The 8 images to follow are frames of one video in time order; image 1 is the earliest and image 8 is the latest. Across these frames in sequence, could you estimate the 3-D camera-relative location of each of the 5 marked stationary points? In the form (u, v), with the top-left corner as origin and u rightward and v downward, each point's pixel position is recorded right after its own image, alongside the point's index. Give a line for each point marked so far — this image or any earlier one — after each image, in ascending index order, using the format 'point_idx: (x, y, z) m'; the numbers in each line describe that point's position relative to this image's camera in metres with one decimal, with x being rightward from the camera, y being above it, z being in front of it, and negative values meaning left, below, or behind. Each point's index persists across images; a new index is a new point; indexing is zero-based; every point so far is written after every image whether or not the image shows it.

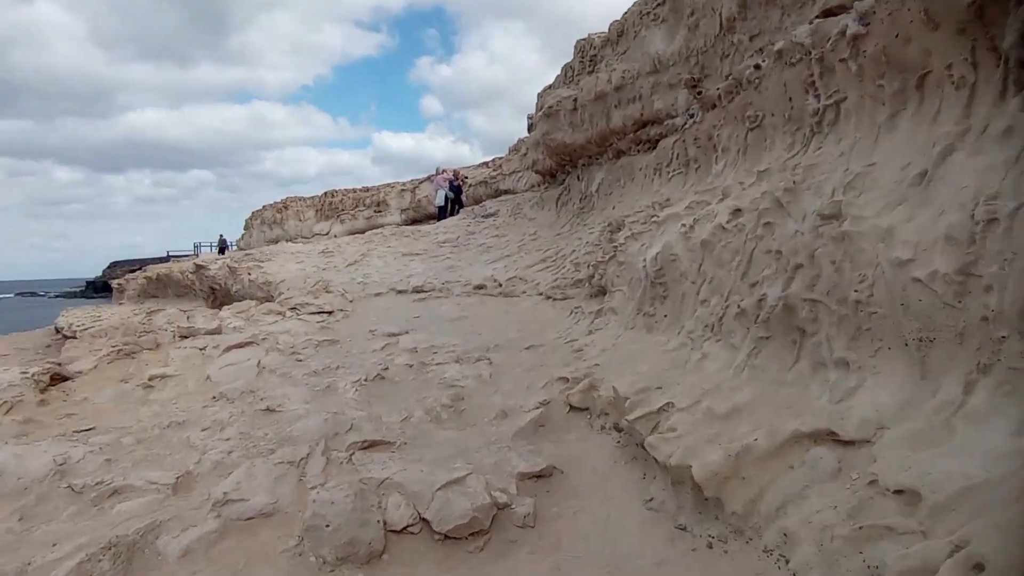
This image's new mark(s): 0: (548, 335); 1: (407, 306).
0: (+0.3, -0.4, +5.6) m
1: (-1.4, -0.3, +7.9) m
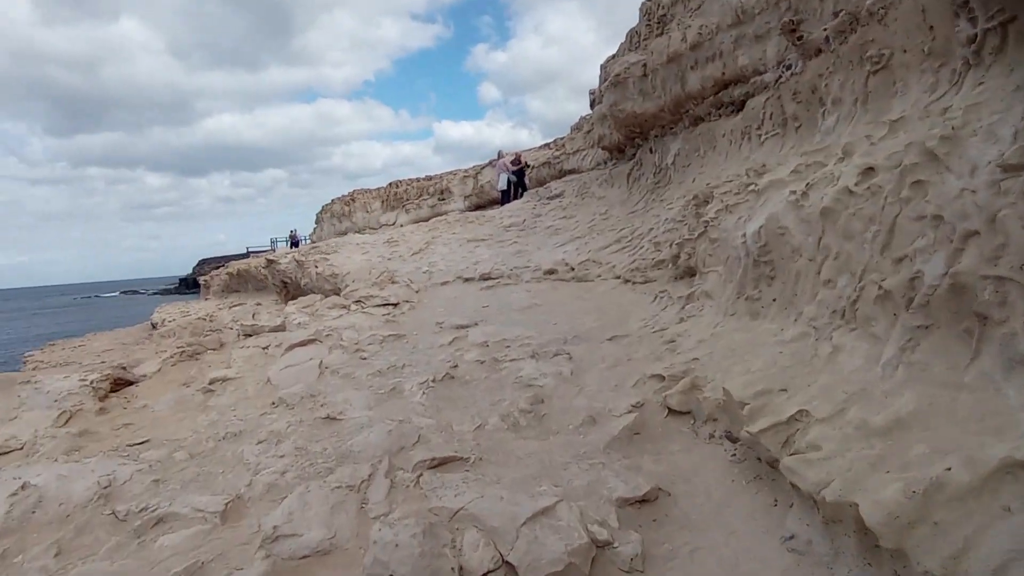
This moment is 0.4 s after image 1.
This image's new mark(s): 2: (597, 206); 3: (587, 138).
0: (+1.0, -0.3, +5.0) m
1: (-0.5, -0.1, +7.5) m
2: (+1.4, +1.4, +10.0) m
3: (+1.9, +4.0, +15.7) m
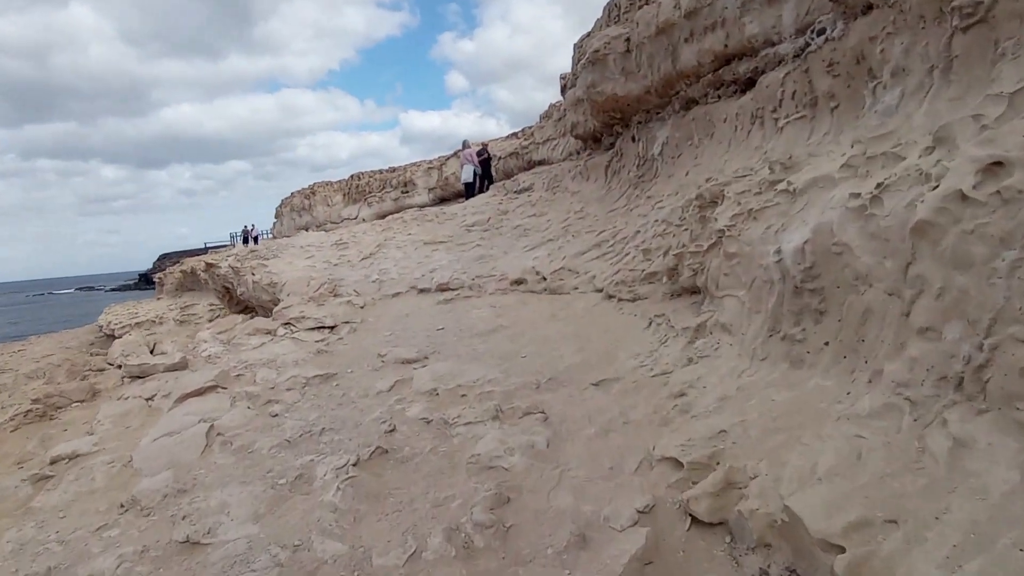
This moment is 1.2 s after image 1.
0: (+0.7, -0.5, +4.0) m
1: (-0.9, -0.3, +6.3) m
2: (+0.9, +1.3, +8.9) m
3: (+1.0, +3.9, +14.6) m
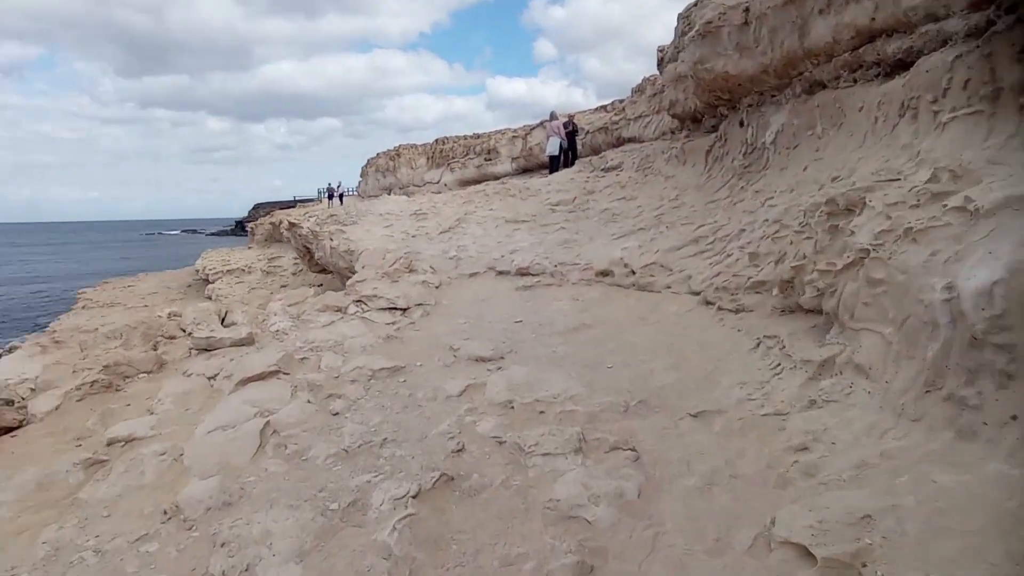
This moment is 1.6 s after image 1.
0: (+1.2, -0.6, +3.4) m
1: (-0.1, -0.1, +5.9) m
2: (+2.1, +1.4, +8.2) m
3: (+3.2, +4.3, +13.7) m
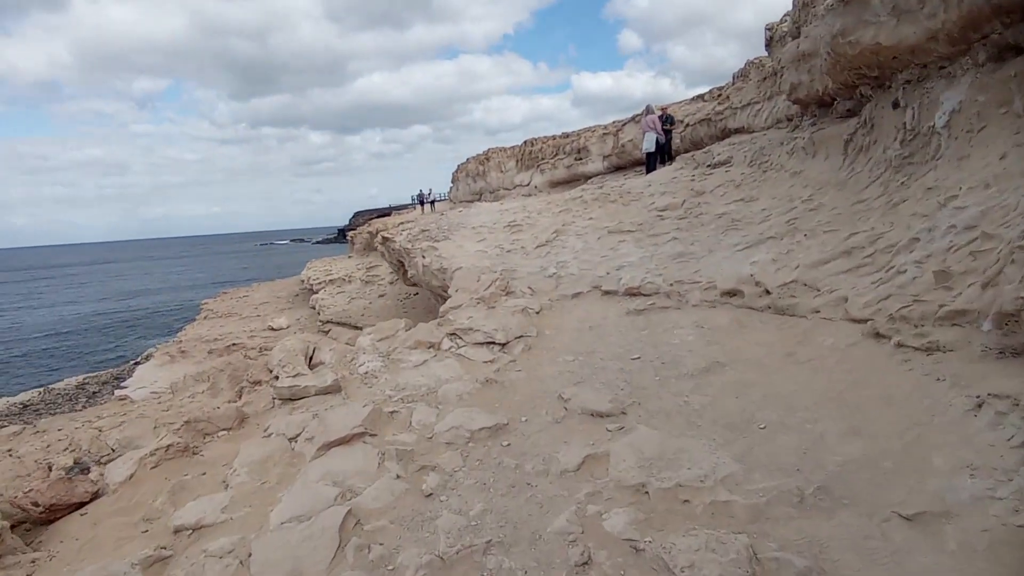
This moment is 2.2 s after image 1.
0: (+1.8, -0.8, +2.5) m
1: (+0.9, -0.4, +5.2) m
2: (+3.3, +1.2, +7.1) m
3: (+5.1, +4.1, +12.3) m
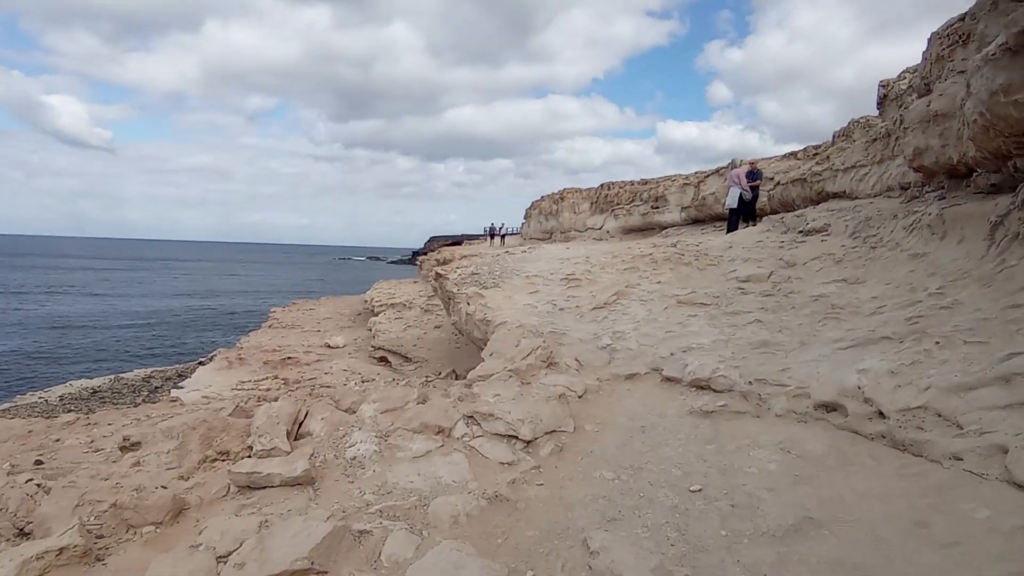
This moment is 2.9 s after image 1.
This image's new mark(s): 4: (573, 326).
0: (+1.7, -1.4, +1.3) m
1: (+1.1, -1.0, +4.1) m
2: (+3.9, +0.2, +5.8) m
3: (+6.6, +2.5, +11.0) m
4: (+0.7, -0.4, +6.6) m
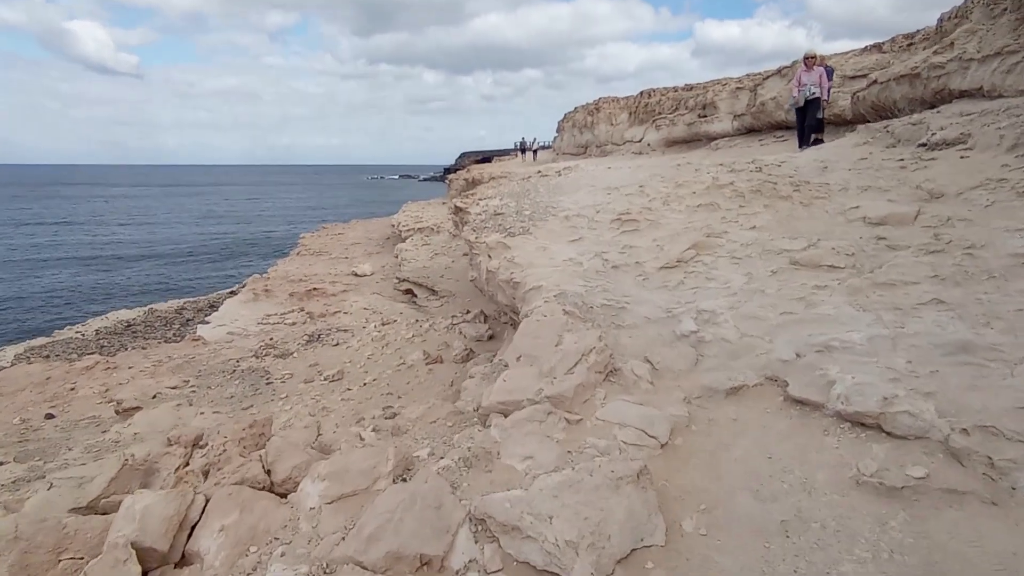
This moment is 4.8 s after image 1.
0: (+1.7, -1.7, -0.5) m
1: (+1.3, -1.0, +2.2) m
2: (+4.1, +0.5, +3.6) m
3: (+7.0, +3.6, +8.3) m
4: (+0.9, -0.1, +4.6) m
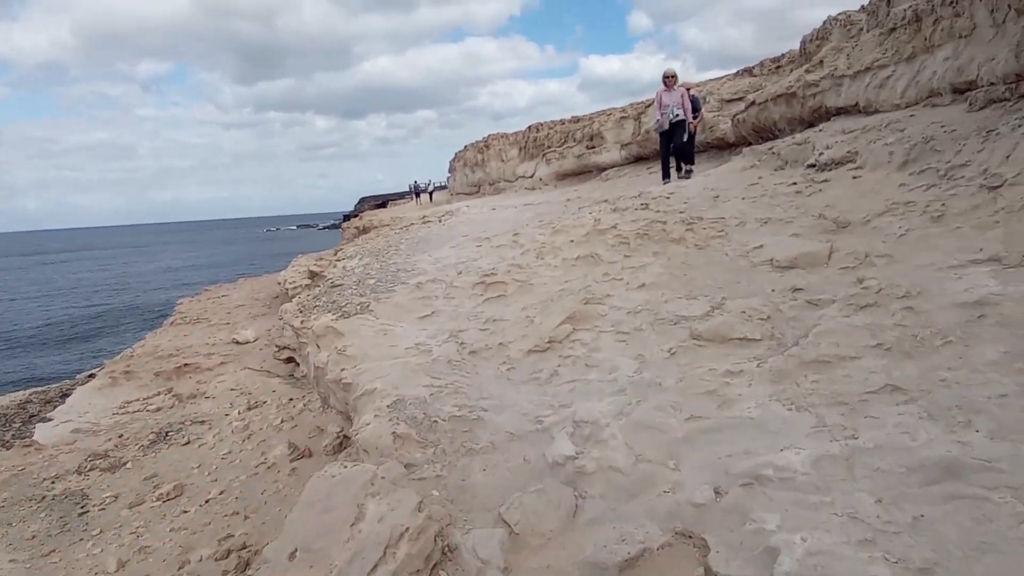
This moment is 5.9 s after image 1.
0: (+1.5, -1.8, -1.7) m
1: (+0.7, -1.4, +1.0) m
2: (+3.1, +0.2, +2.9) m
3: (+5.0, +3.3, +8.0) m
4: (-0.1, -0.6, +3.4) m
